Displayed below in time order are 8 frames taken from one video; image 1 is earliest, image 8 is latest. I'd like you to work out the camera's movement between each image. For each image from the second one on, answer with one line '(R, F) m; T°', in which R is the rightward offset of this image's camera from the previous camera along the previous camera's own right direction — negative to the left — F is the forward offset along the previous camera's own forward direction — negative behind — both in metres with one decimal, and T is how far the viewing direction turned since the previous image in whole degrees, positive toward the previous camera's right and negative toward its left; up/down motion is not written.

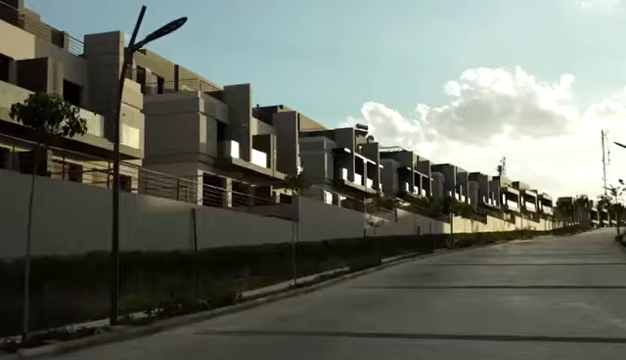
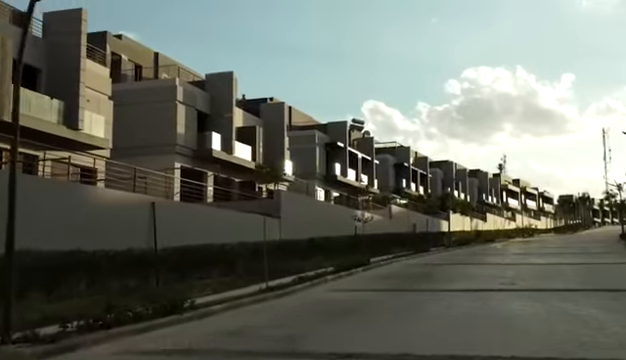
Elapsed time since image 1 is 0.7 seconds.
(+1.0, +3.0) m; 0°
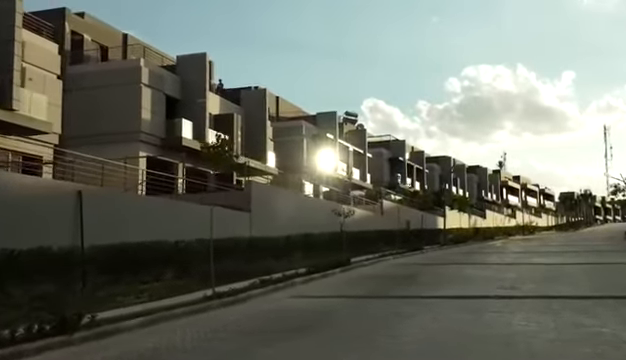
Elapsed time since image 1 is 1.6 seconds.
(+1.4, +3.9) m; 0°
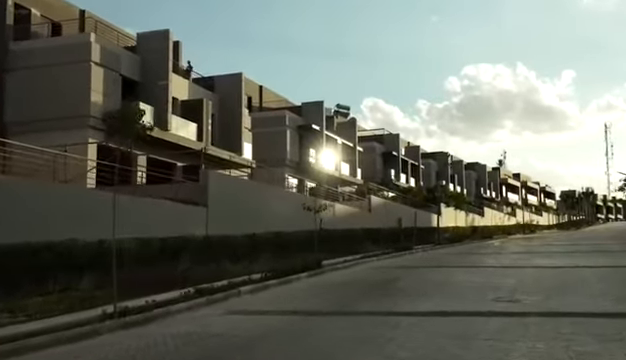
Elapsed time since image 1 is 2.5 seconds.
(+1.5, +4.4) m; 0°
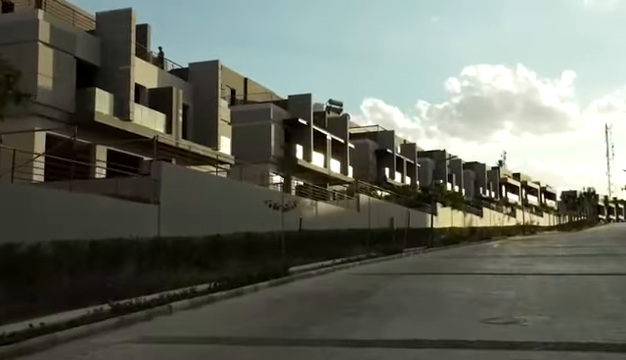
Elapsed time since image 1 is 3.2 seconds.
(+1.3, +3.6) m; 0°
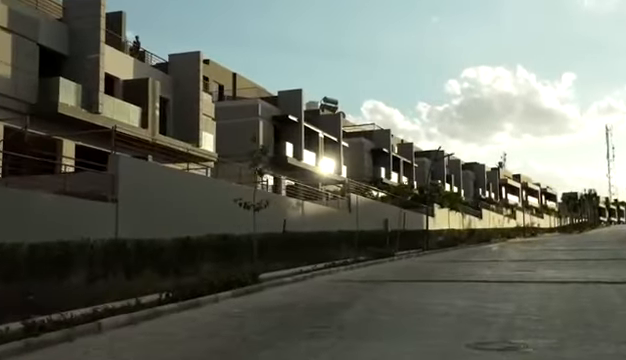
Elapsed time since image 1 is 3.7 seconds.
(+0.9, +2.5) m; 0°
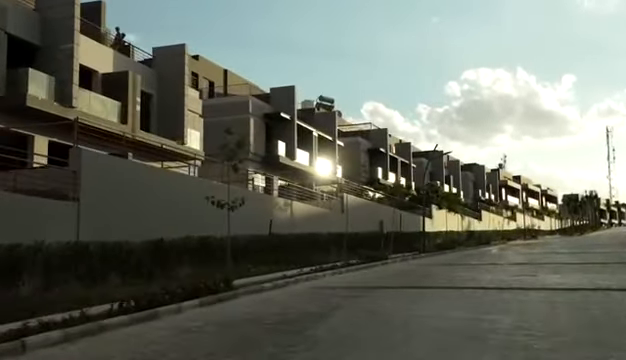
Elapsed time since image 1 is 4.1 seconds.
(+0.6, +1.9) m; 0°
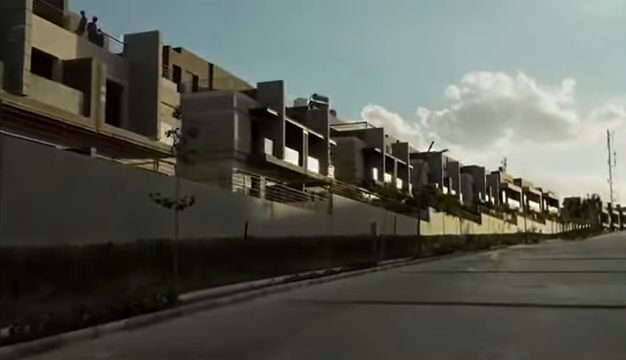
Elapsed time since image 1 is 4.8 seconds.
(+0.9, +3.1) m; 0°
